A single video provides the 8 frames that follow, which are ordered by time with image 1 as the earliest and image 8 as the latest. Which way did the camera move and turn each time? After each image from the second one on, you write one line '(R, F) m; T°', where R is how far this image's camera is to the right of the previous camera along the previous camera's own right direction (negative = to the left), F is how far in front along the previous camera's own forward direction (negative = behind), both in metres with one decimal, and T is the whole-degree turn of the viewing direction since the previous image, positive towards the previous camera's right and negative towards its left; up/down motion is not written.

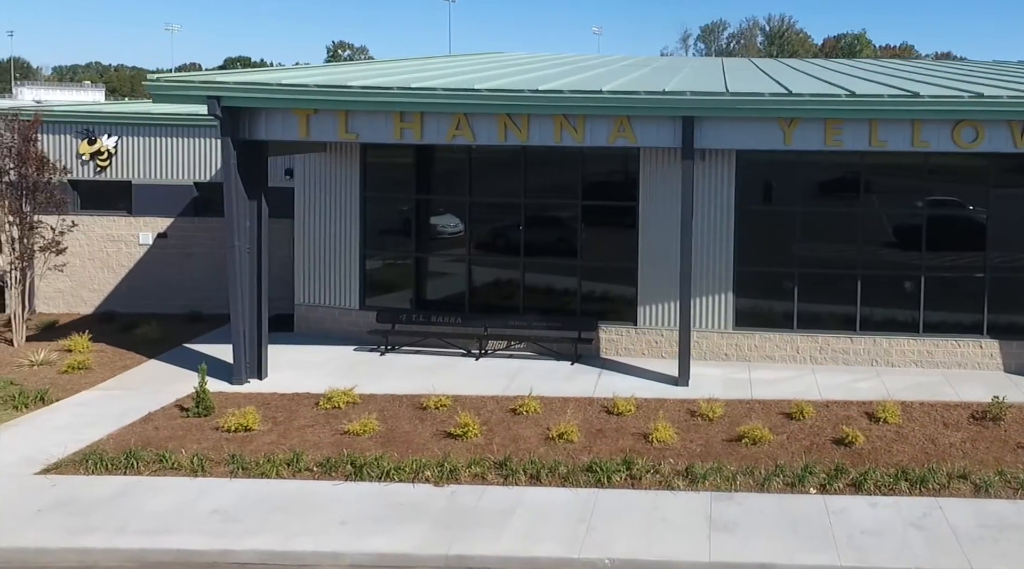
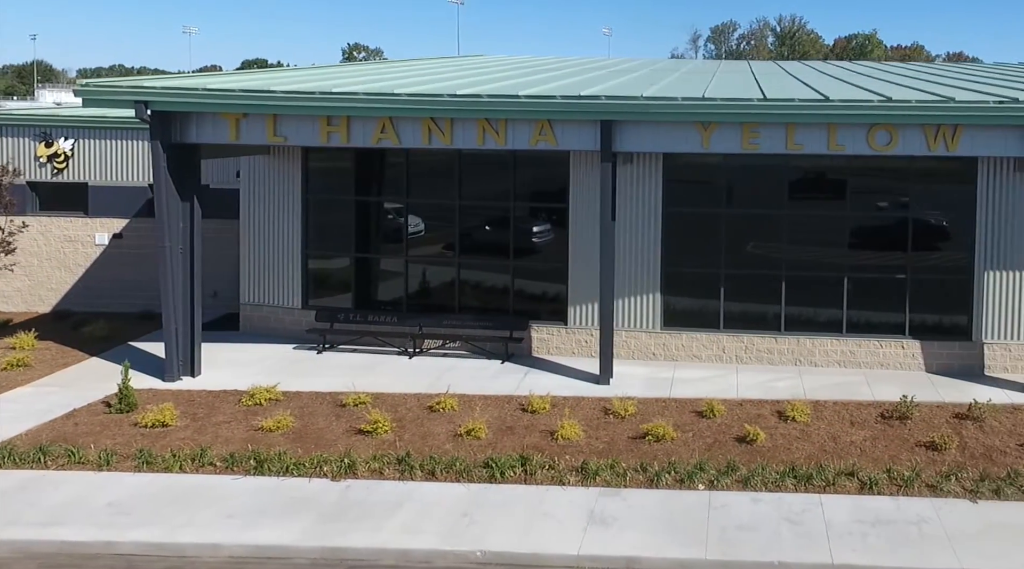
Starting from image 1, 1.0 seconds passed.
(+1.2, -0.3) m; 0°
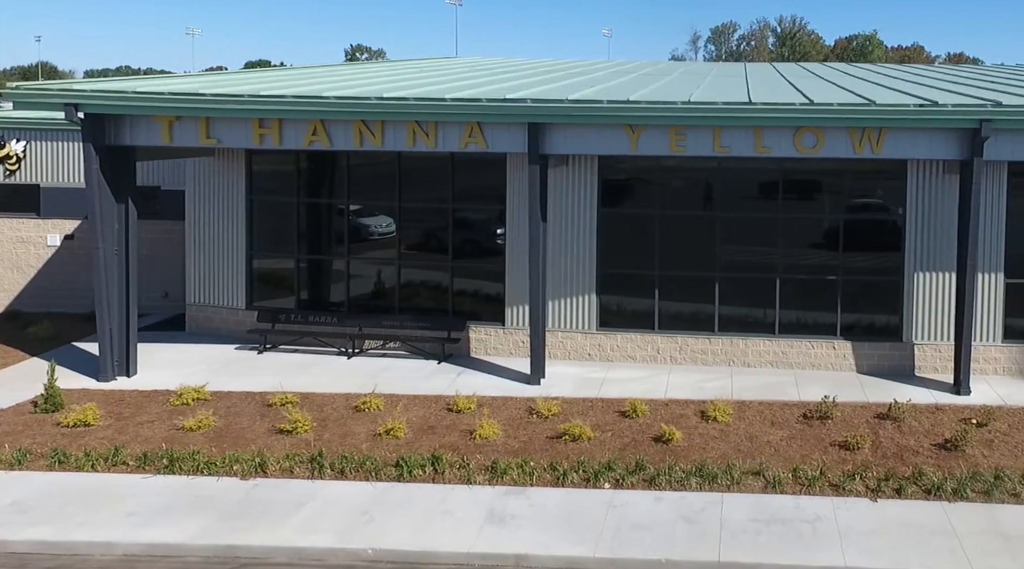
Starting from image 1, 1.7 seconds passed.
(+0.9, -0.1) m; 0°
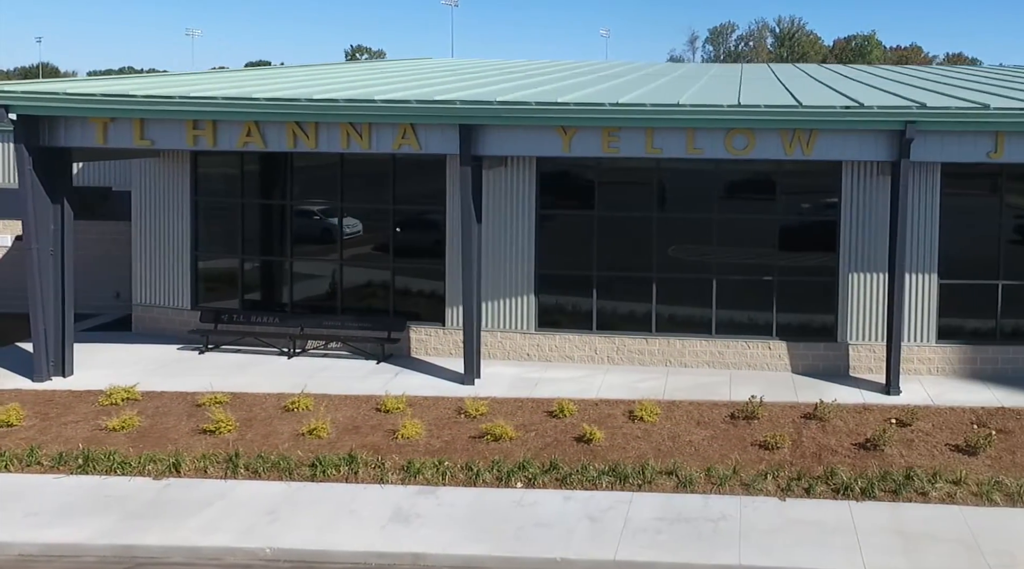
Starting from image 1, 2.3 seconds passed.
(+0.9, -0.1) m; 0°
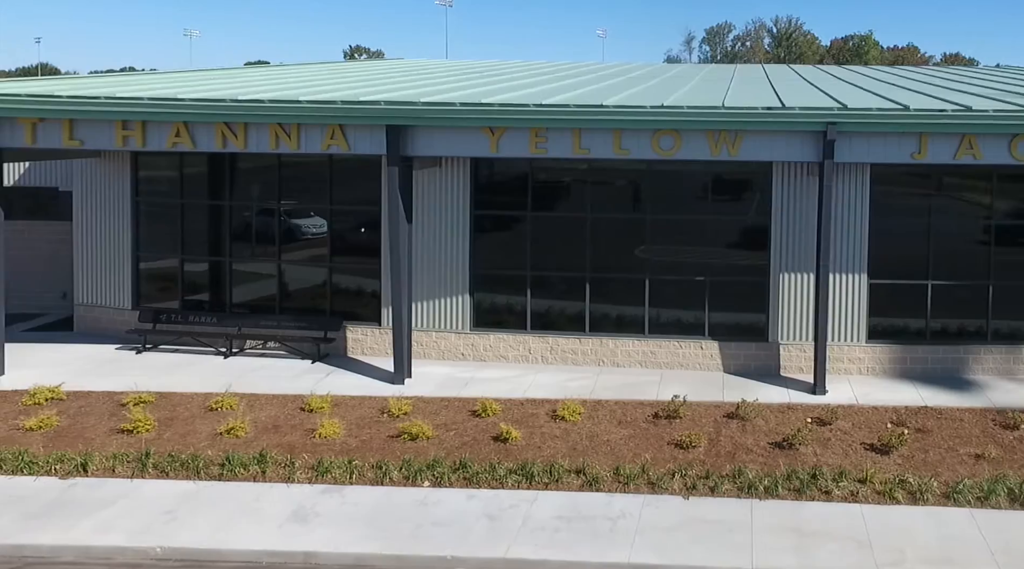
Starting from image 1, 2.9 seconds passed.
(+0.9, -0.1) m; 0°
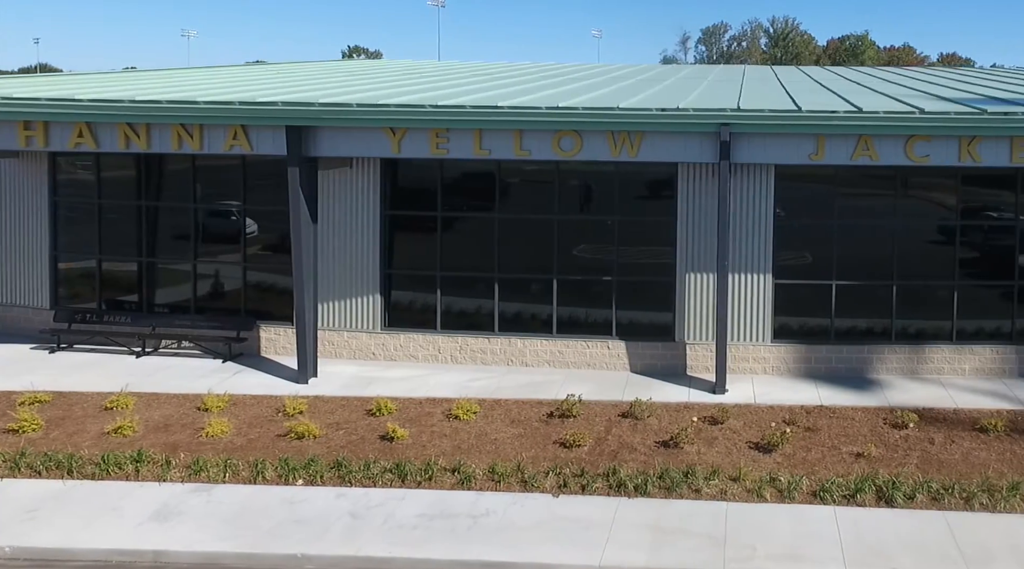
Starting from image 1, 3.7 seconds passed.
(+1.3, -0.1) m; 0°
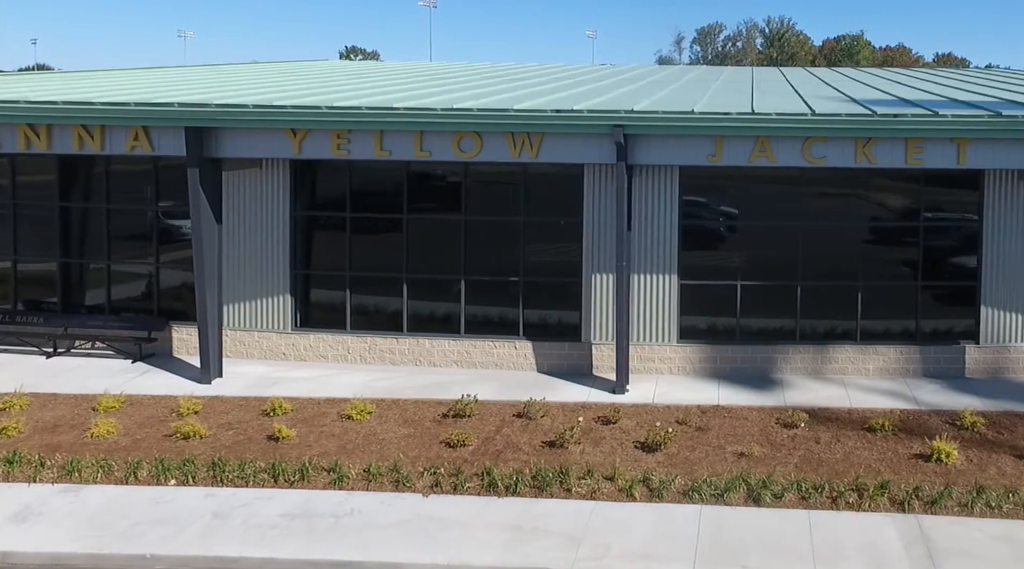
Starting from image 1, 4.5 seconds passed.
(+1.3, -0.1) m; 0°
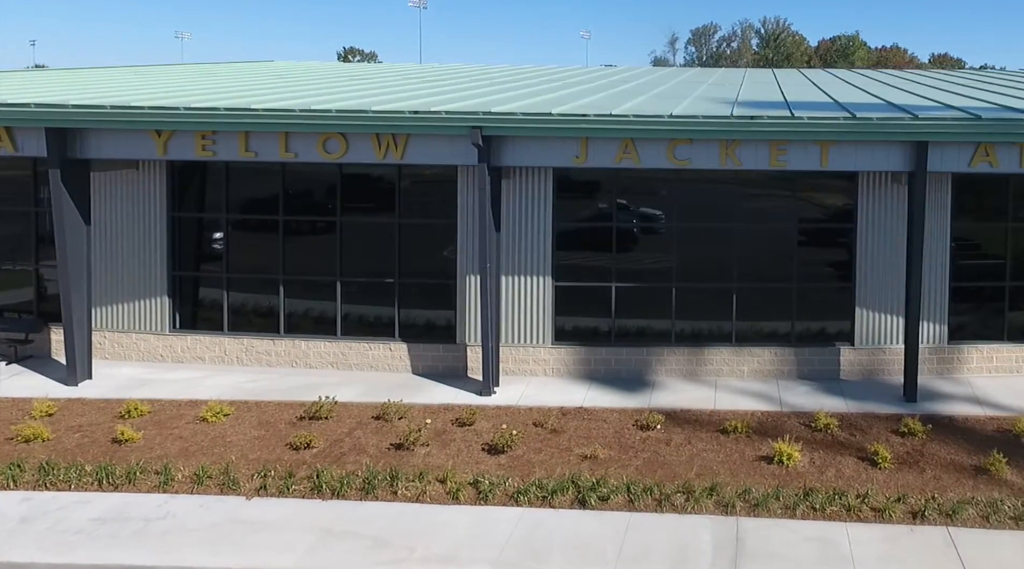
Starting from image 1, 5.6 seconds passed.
(+1.8, 0.0) m; +1°
